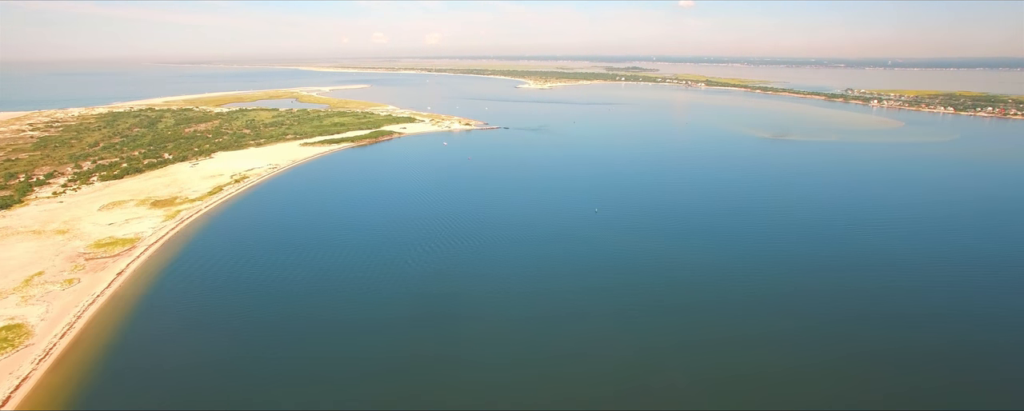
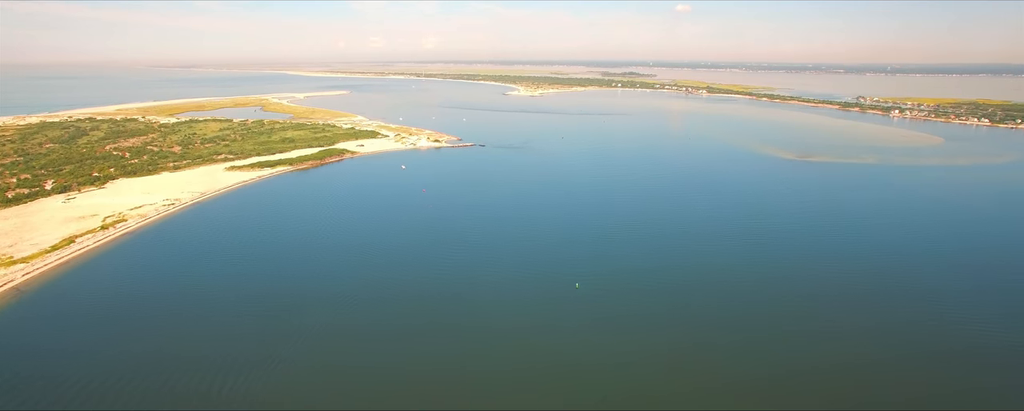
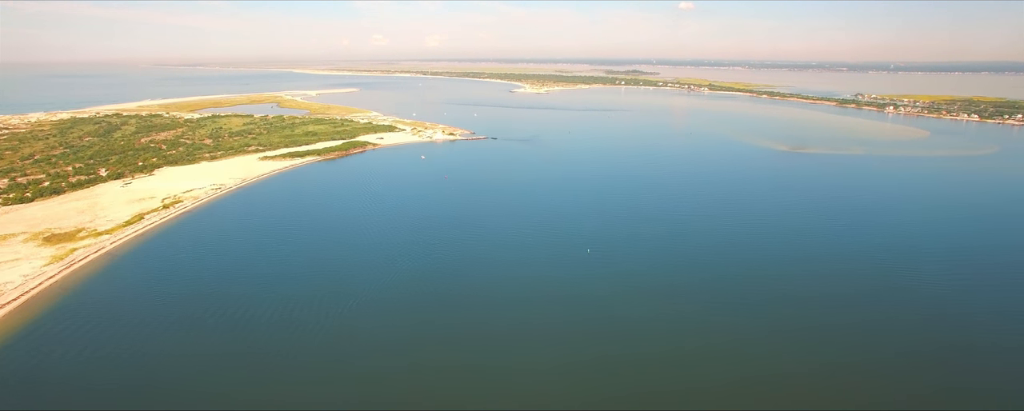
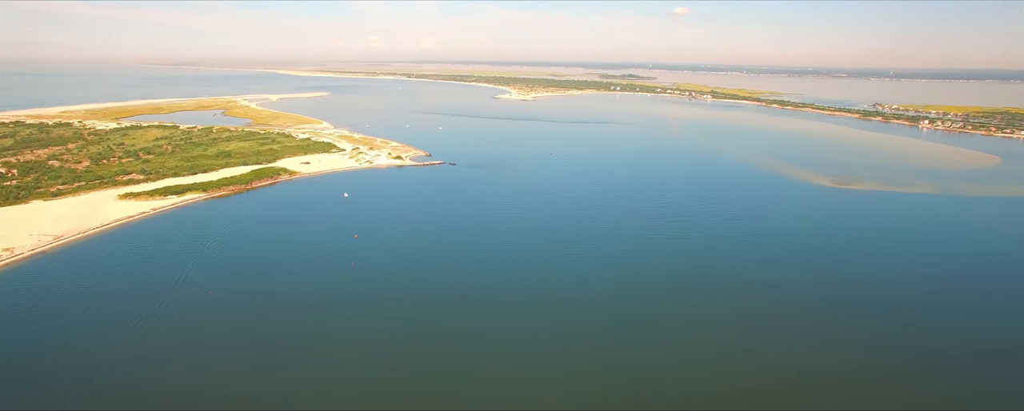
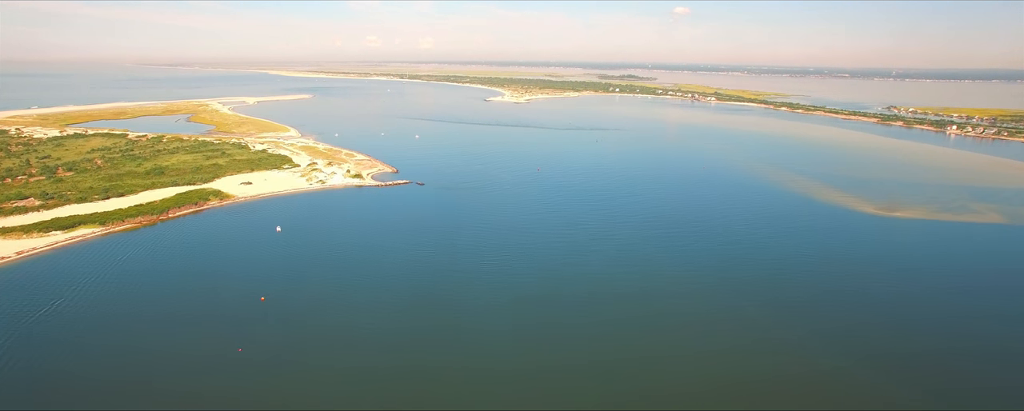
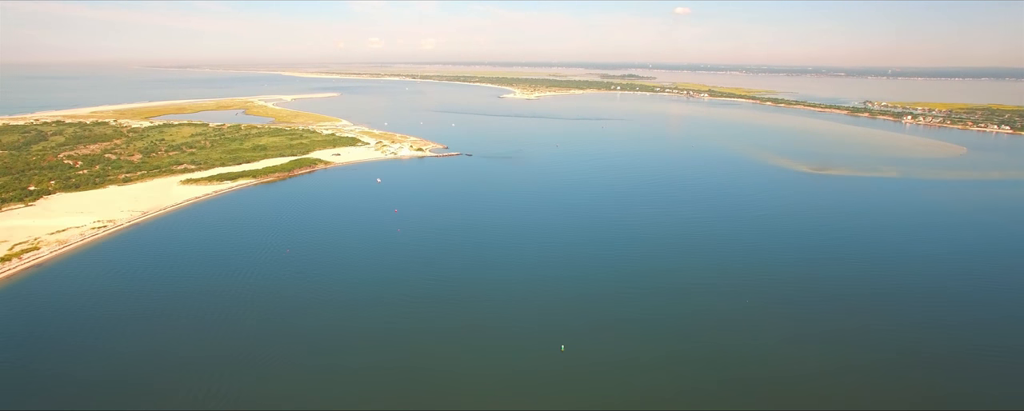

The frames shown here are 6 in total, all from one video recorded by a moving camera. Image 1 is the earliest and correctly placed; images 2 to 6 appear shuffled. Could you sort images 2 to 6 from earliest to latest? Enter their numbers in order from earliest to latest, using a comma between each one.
3, 2, 6, 4, 5
